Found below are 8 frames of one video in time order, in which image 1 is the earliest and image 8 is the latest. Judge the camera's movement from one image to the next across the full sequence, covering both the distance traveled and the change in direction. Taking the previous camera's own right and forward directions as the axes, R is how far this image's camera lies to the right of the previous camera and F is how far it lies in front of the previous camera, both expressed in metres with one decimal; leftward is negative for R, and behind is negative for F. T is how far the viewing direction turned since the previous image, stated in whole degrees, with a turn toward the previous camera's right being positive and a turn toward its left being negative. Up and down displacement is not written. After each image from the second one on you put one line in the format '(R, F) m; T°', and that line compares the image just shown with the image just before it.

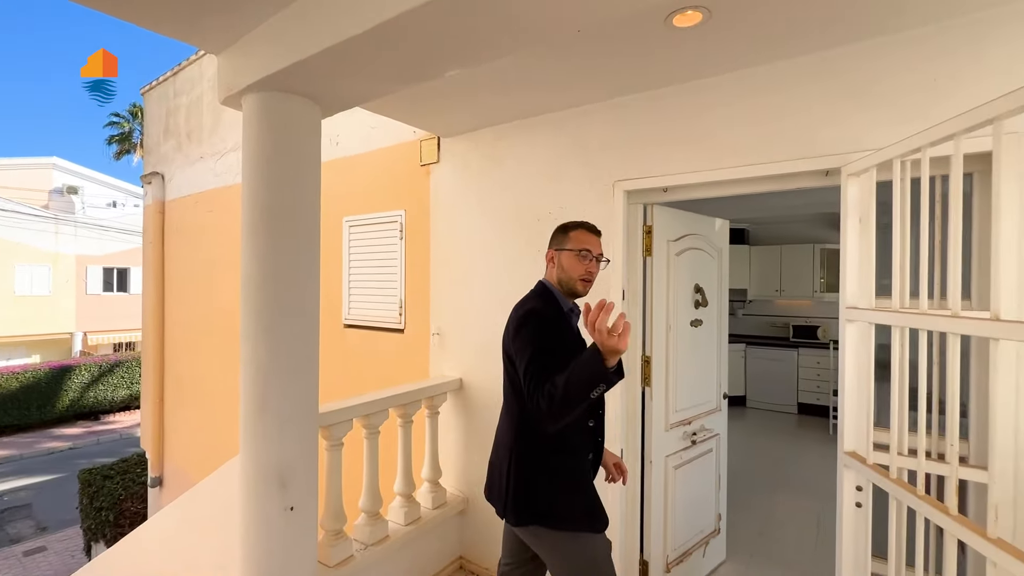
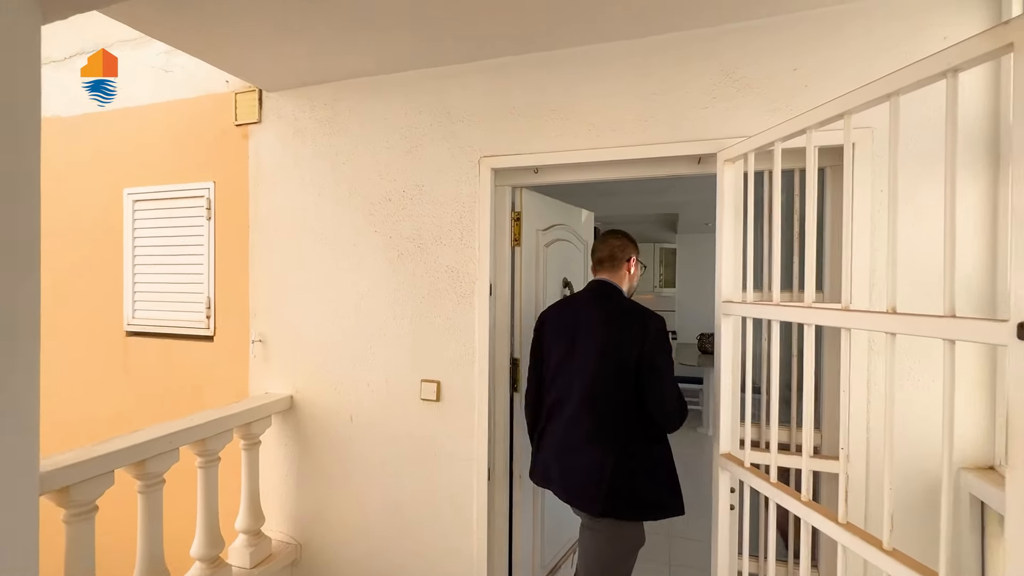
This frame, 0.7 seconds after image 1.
(0.0, +0.3) m; +17°
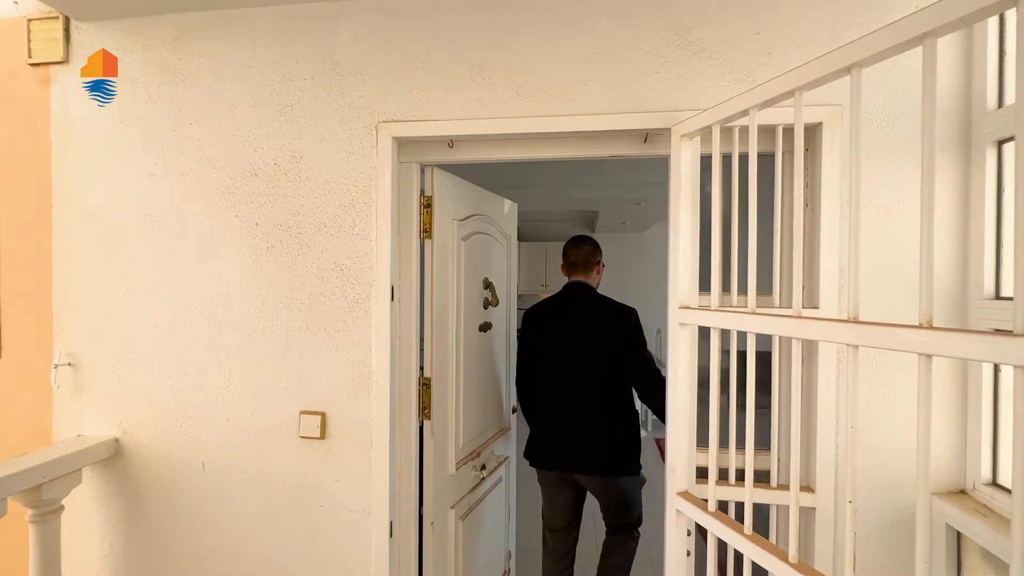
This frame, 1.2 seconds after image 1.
(0.0, +0.3) m; +10°
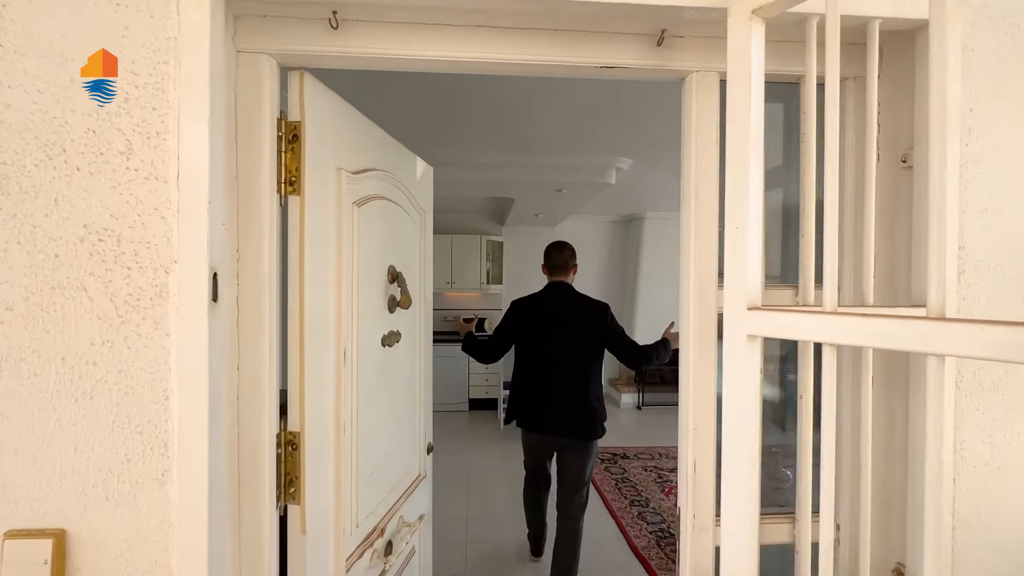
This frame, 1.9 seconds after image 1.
(-0.1, +0.5) m; +12°
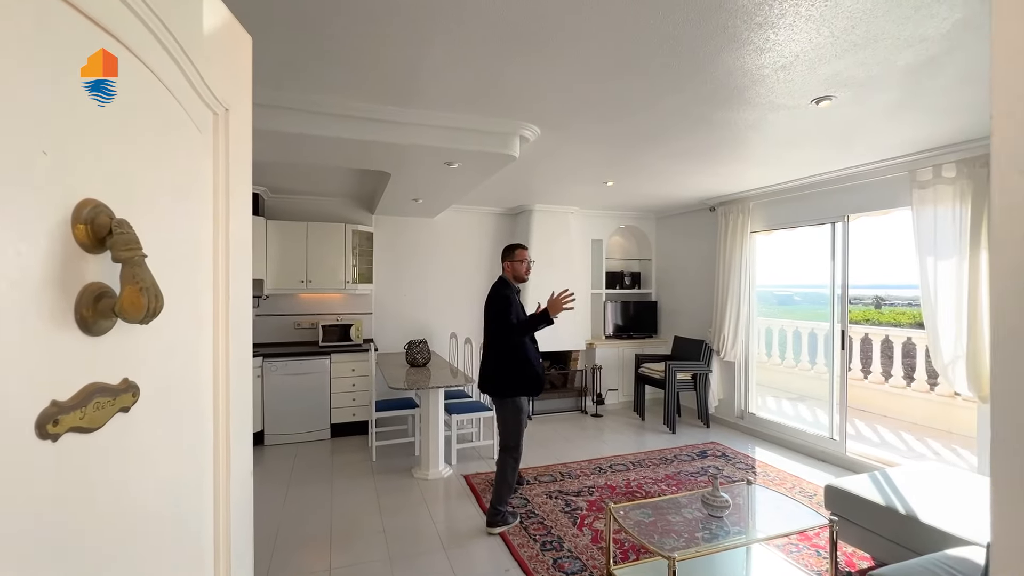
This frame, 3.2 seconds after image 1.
(-0.1, +0.7) m; +16°
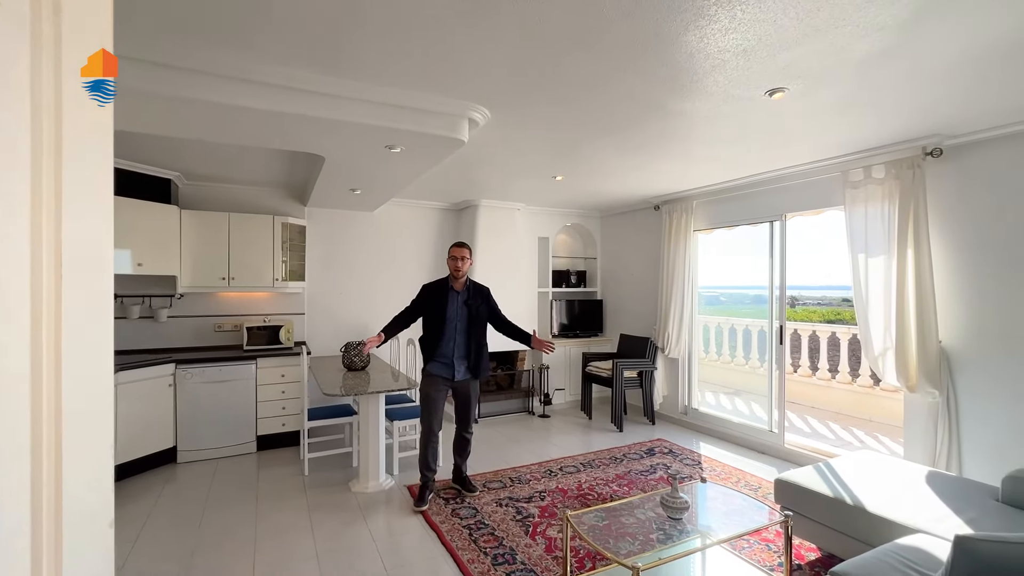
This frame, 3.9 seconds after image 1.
(0.0, +0.2) m; +7°
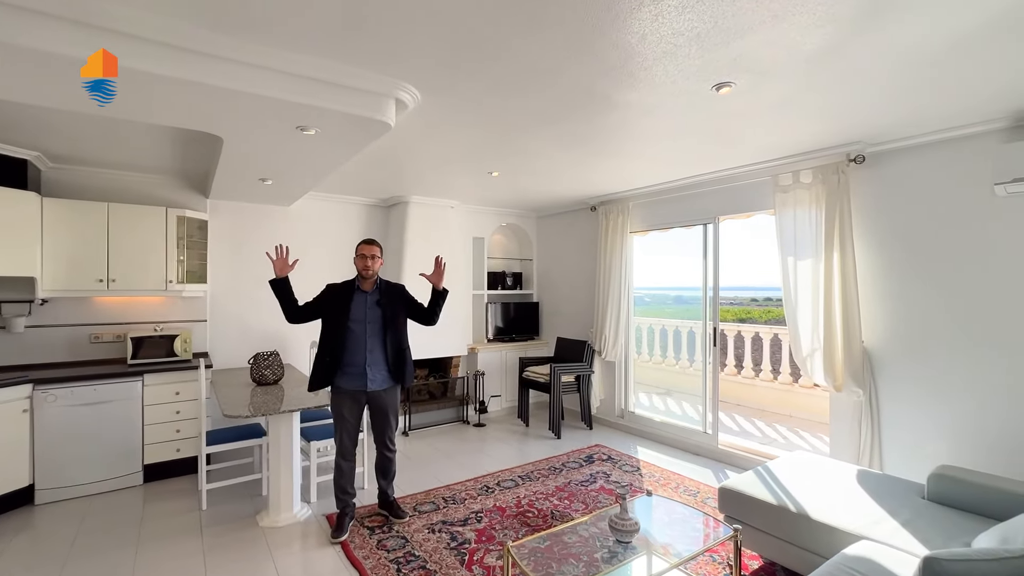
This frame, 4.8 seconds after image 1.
(0.0, +0.2) m; +8°
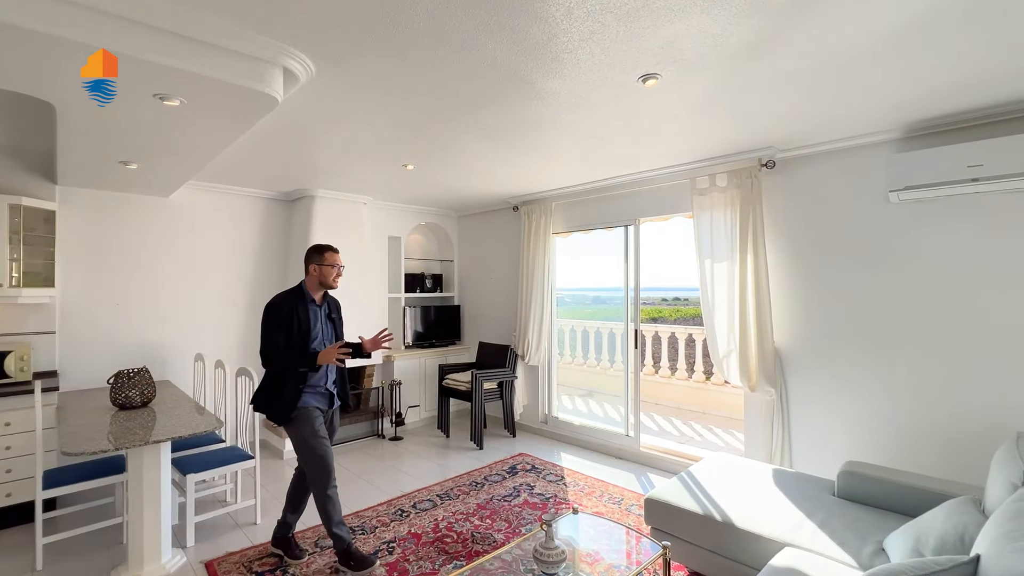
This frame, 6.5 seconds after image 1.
(0.0, +0.2) m; +9°
